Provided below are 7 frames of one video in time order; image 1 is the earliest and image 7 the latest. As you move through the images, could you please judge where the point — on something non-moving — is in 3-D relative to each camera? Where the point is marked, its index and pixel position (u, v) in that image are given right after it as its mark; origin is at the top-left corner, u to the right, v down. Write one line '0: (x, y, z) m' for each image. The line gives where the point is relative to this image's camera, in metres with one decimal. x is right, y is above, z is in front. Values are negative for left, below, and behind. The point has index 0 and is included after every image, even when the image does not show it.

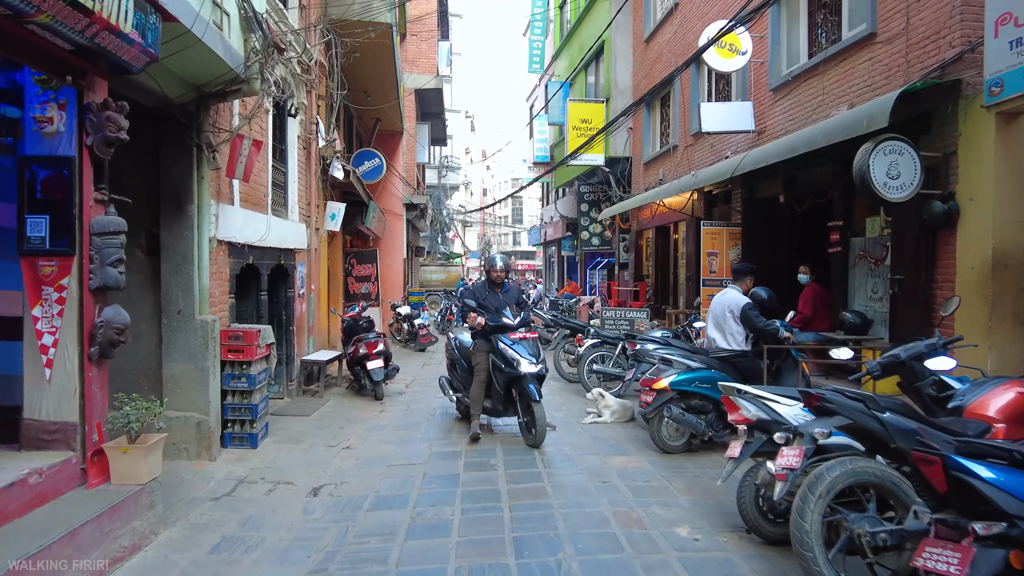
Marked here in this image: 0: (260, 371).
0: (-2.1, -0.7, +5.3) m
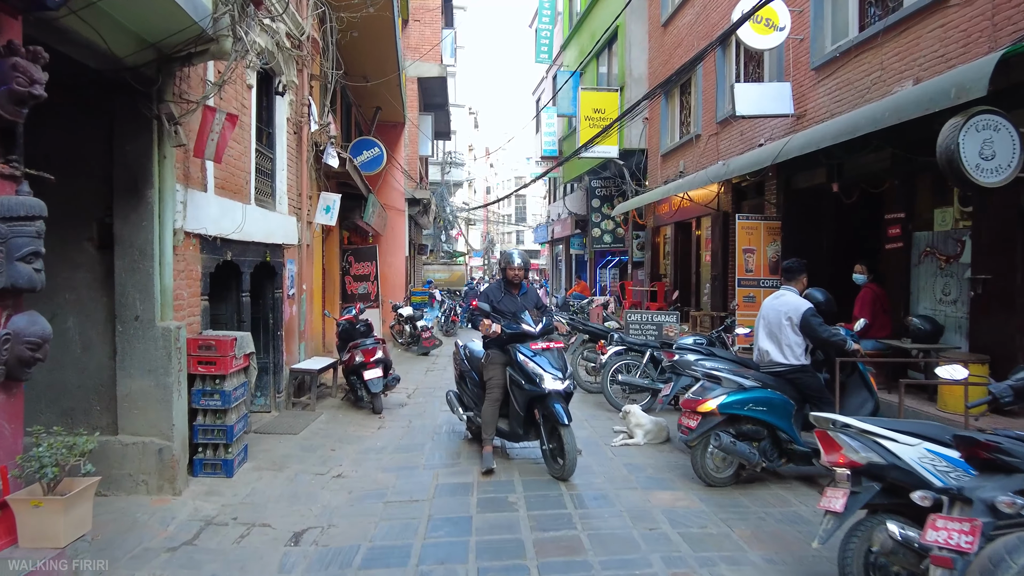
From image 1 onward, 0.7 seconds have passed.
0: (-2.0, -0.7, +4.6) m
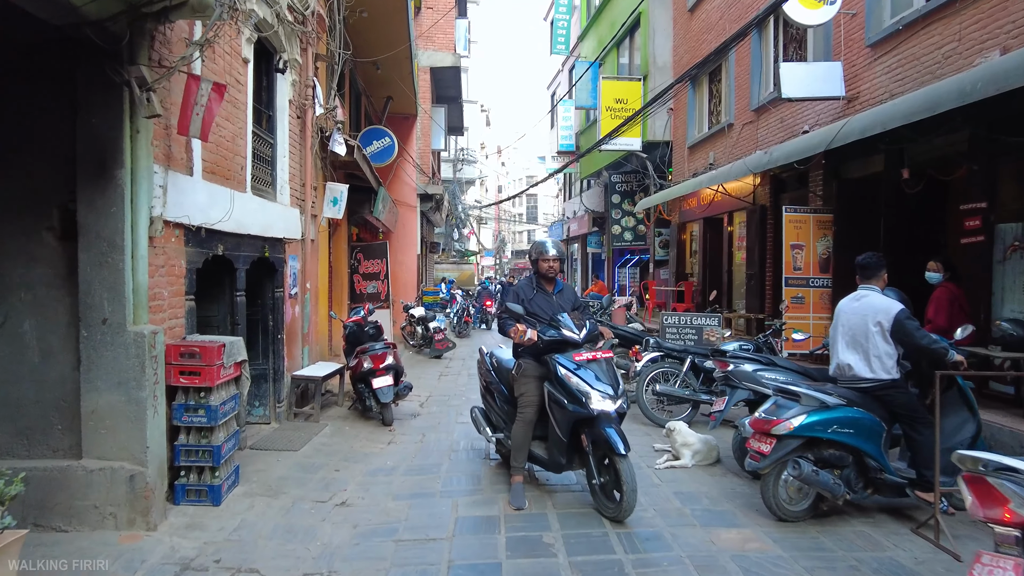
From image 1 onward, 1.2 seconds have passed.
0: (-1.8, -0.7, +3.9) m
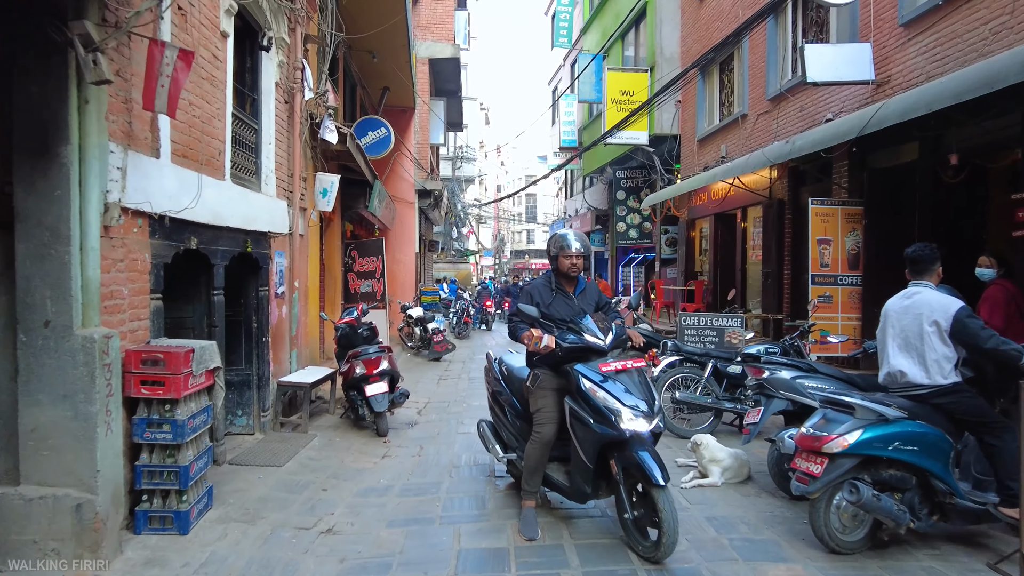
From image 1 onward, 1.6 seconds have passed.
0: (-1.7, -0.7, +3.4) m
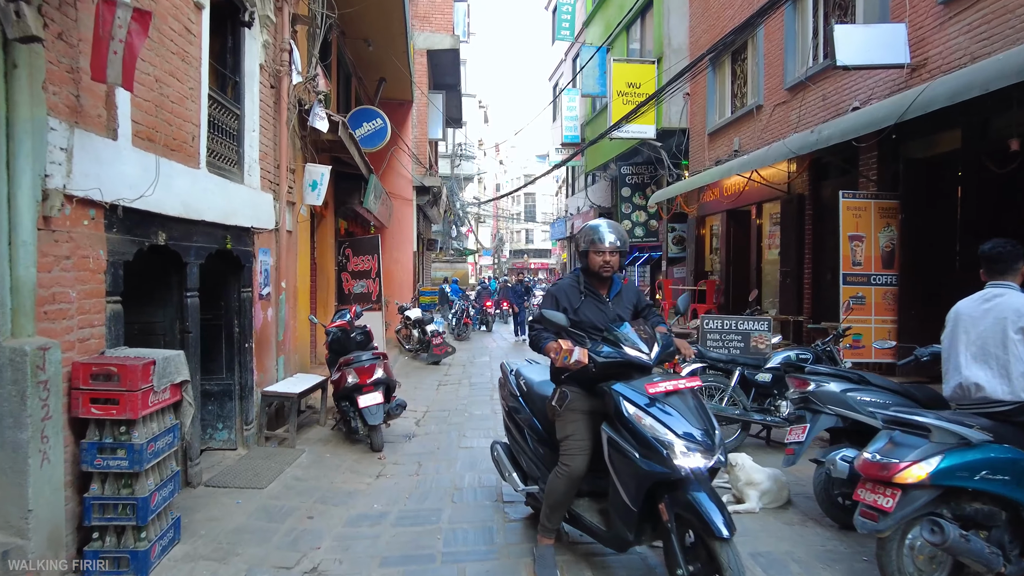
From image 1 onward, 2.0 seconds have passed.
0: (-1.6, -0.7, +3.0) m
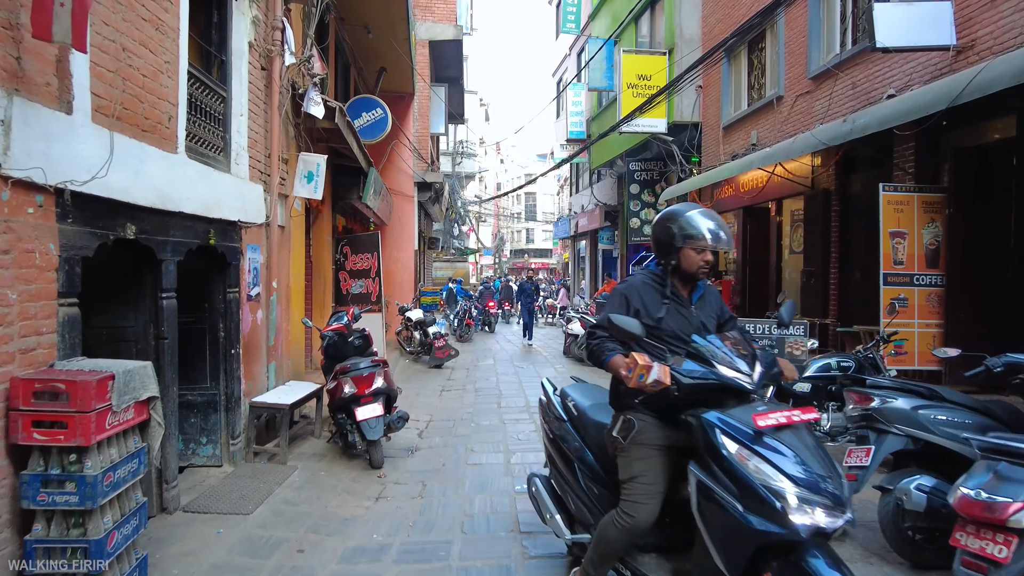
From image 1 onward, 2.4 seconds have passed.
0: (-1.5, -0.7, +2.5) m
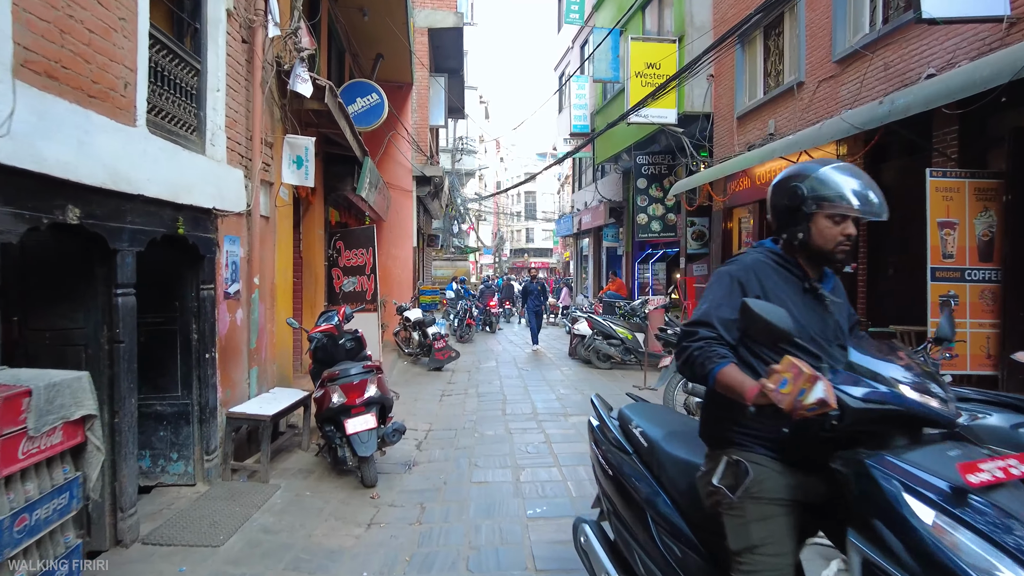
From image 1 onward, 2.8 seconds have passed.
0: (-1.5, -0.7, +2.0) m
